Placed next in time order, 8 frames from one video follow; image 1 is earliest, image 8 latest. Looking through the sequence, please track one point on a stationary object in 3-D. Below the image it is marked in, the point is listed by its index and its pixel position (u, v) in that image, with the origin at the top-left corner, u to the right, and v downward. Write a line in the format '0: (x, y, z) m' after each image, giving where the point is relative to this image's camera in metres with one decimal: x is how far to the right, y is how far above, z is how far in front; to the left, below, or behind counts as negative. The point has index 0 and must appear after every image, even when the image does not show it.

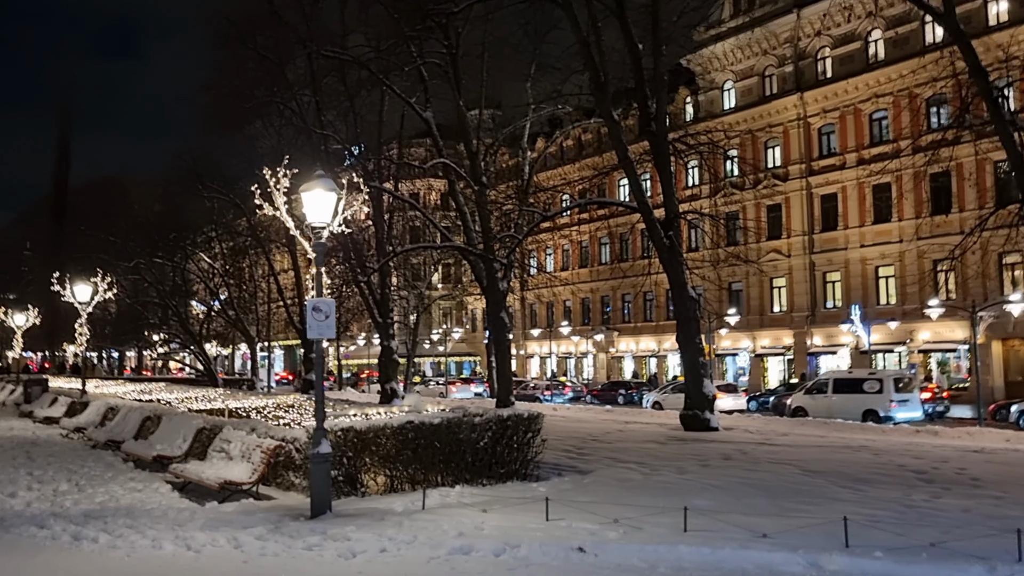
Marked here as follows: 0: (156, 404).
0: (-6.0, -2.0, +15.2) m
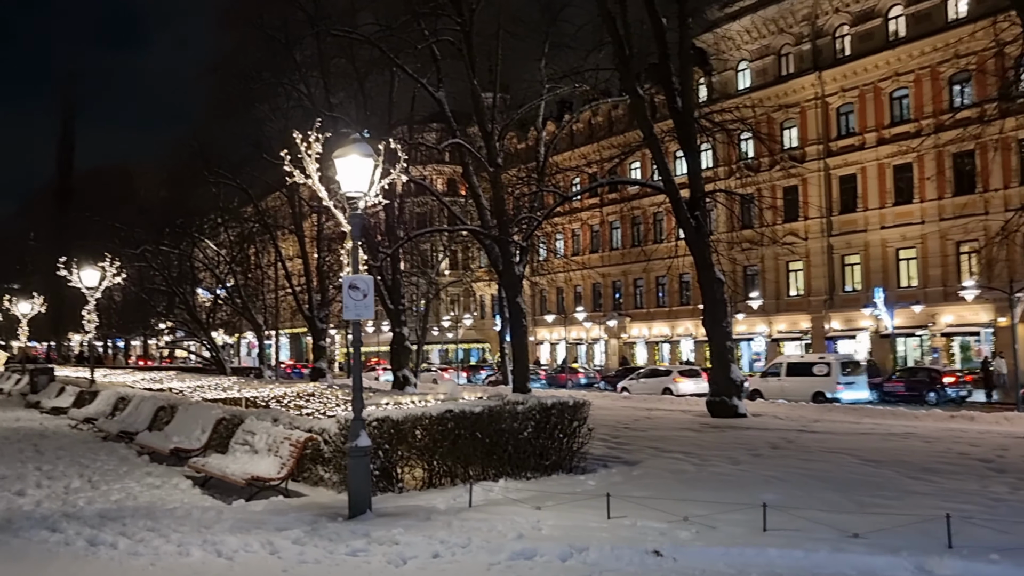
0: (-5.5, -1.7, +14.5) m
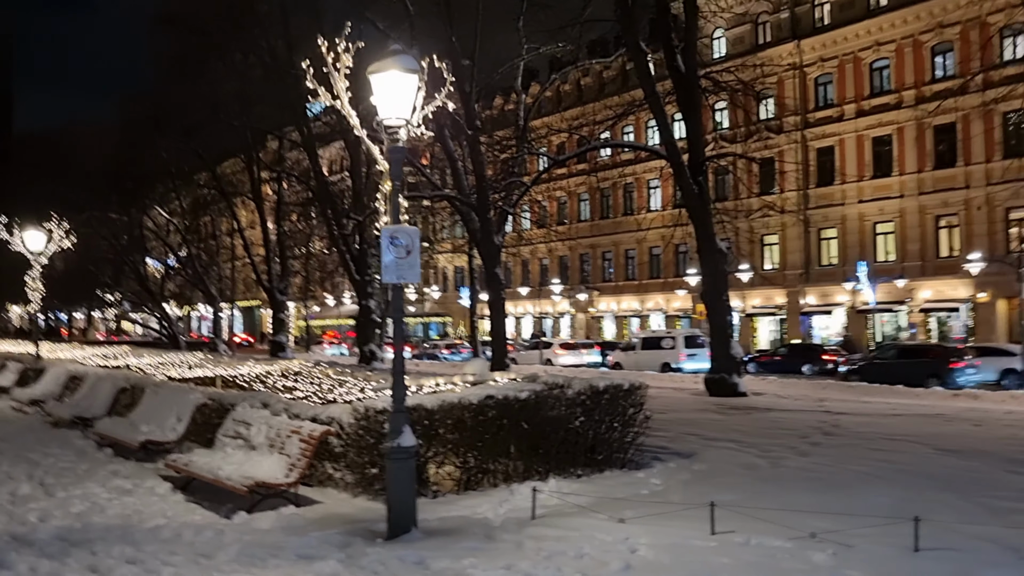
0: (-5.4, -1.2, +12.7) m
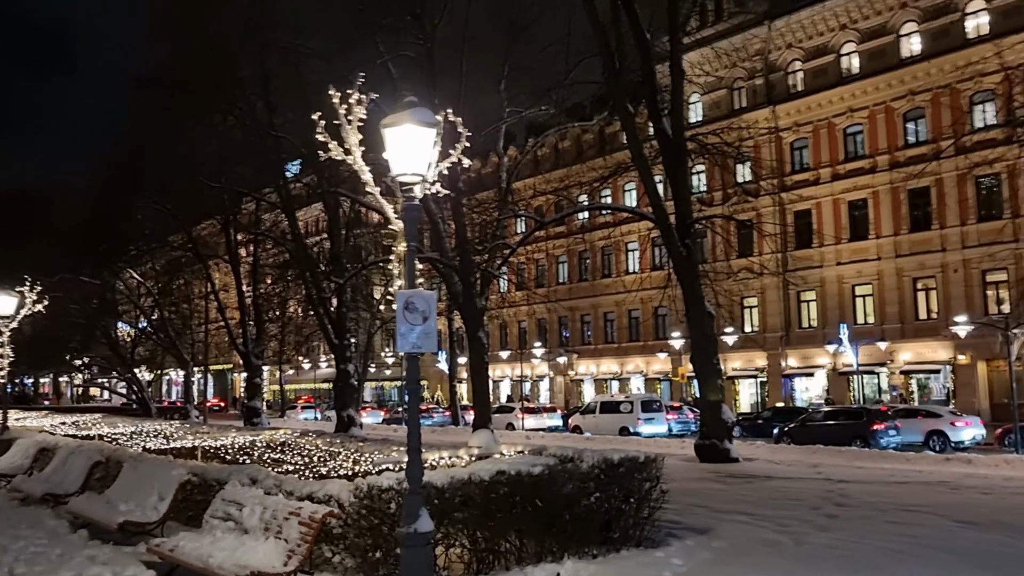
0: (-5.4, -2.1, +12.0) m
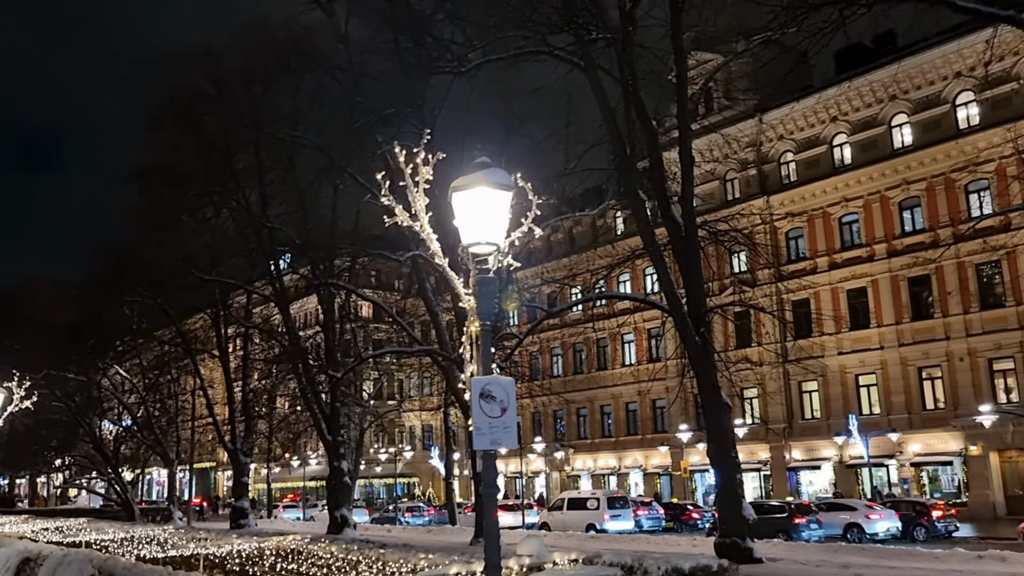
0: (-5.1, -3.2, +11.0) m
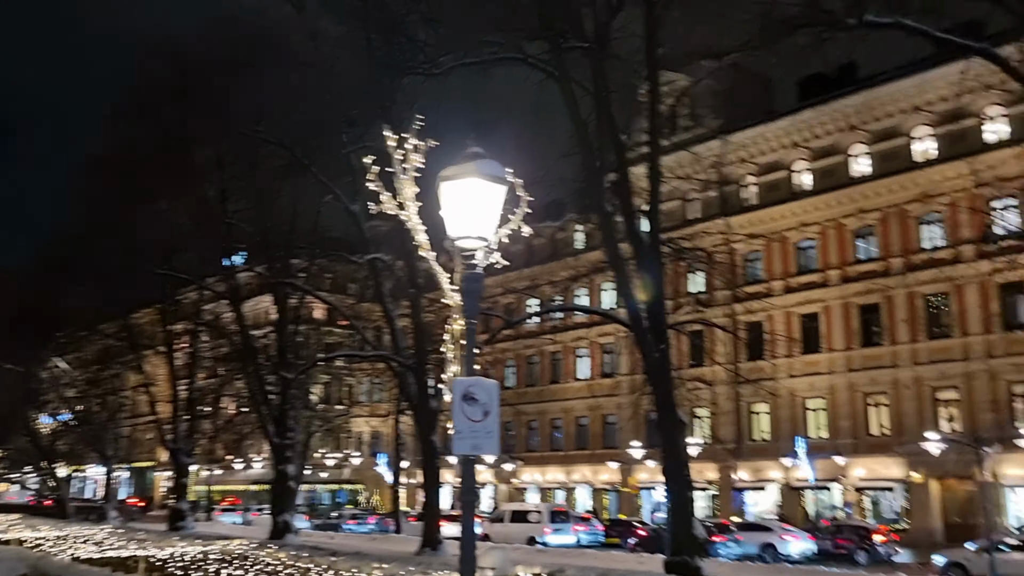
0: (-5.6, -3.0, +10.4) m
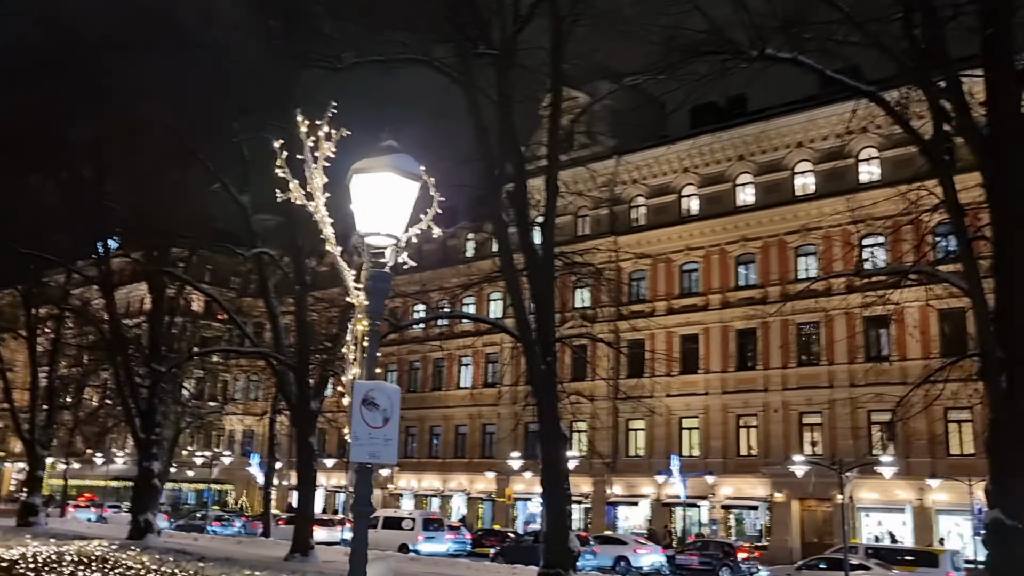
0: (-6.9, -2.7, +9.5) m
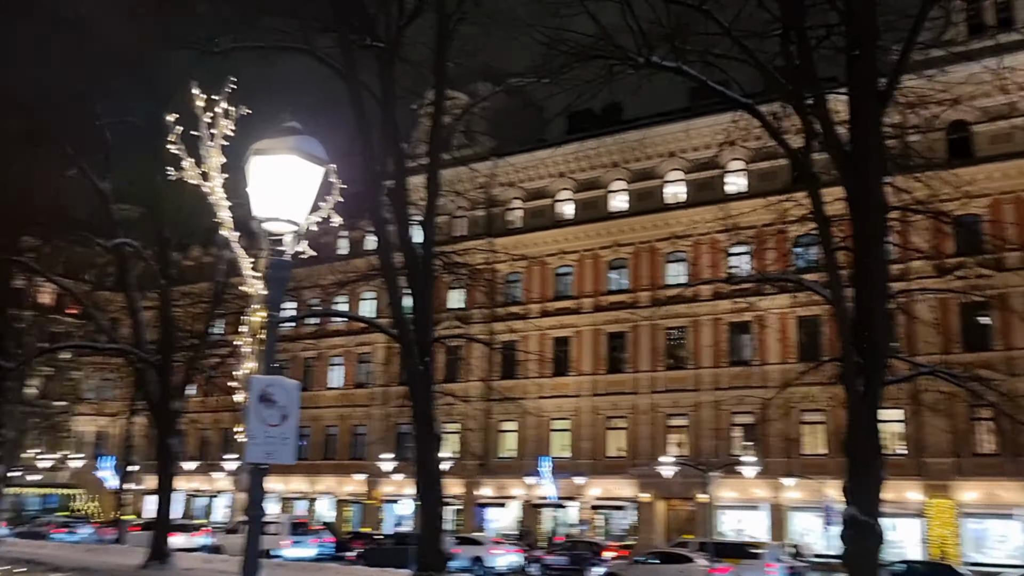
0: (-8.1, -2.5, +8.3) m
